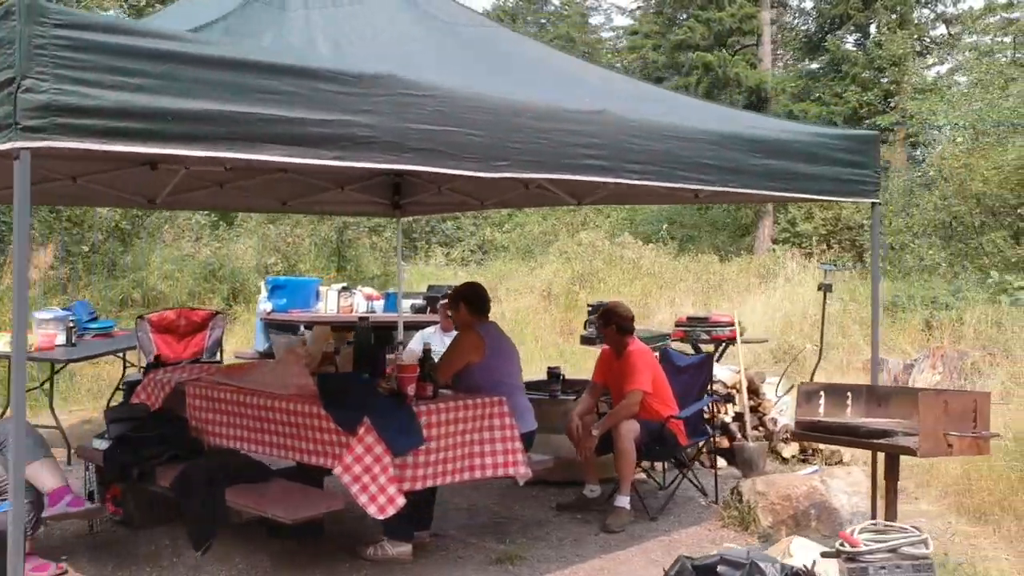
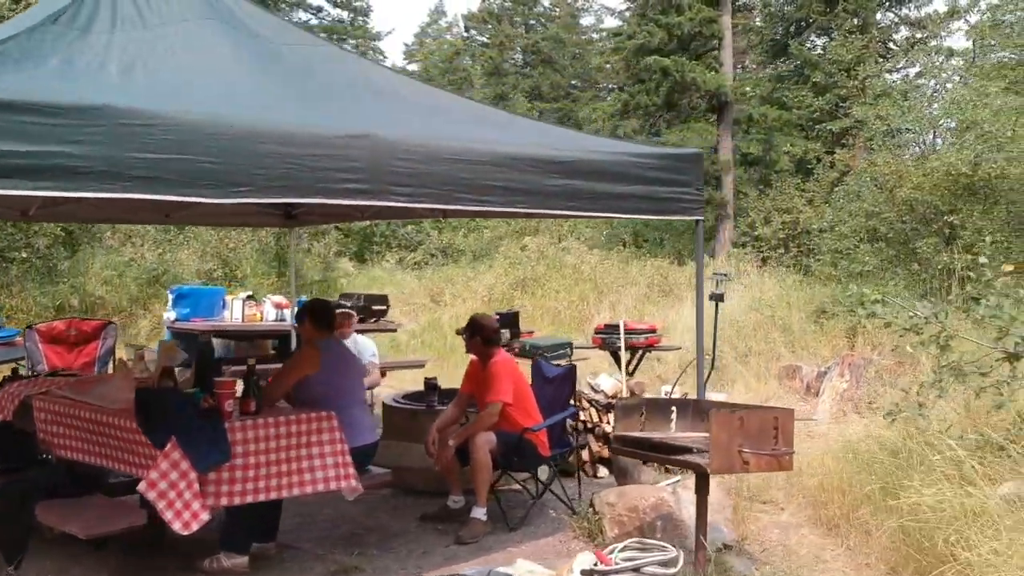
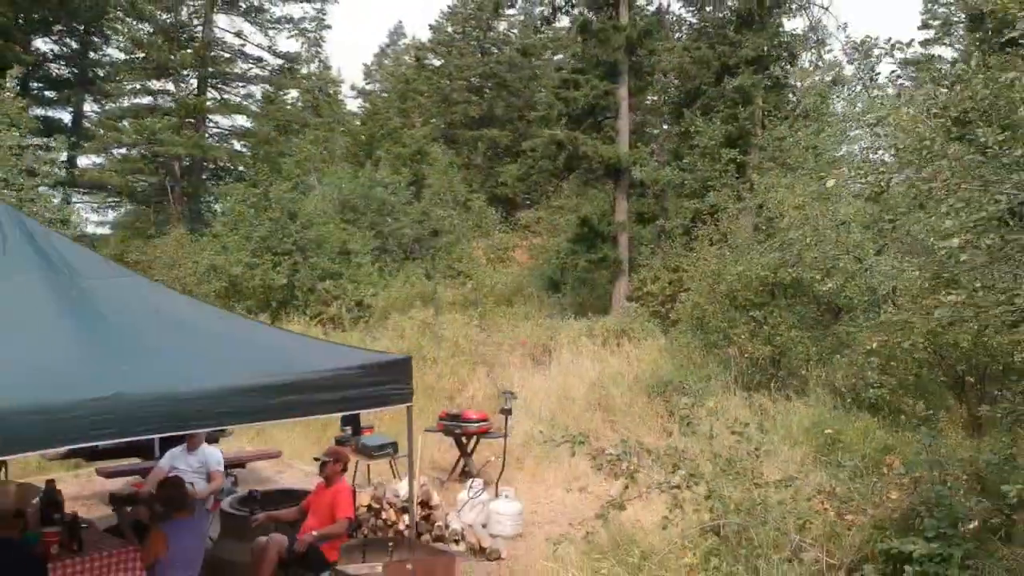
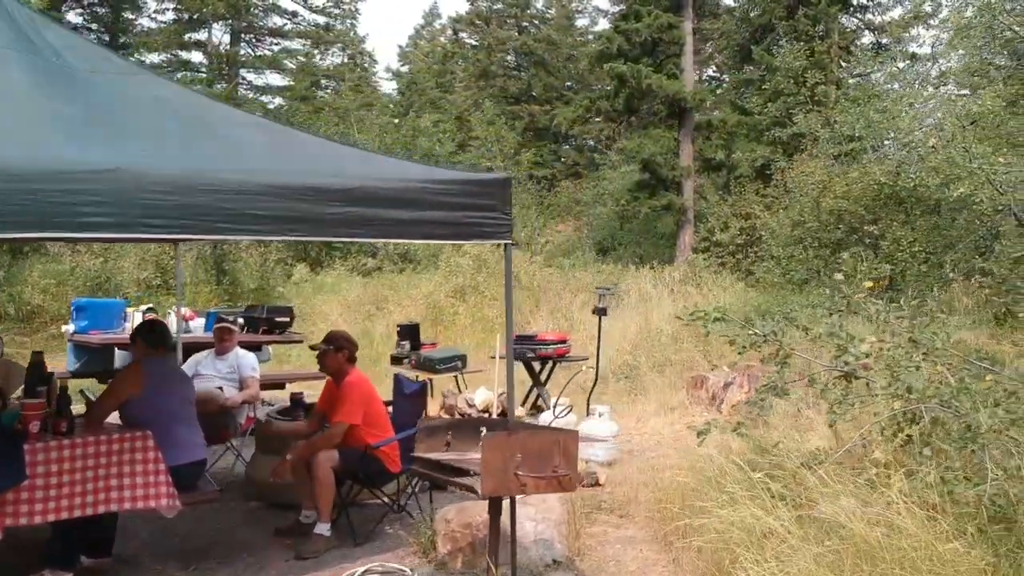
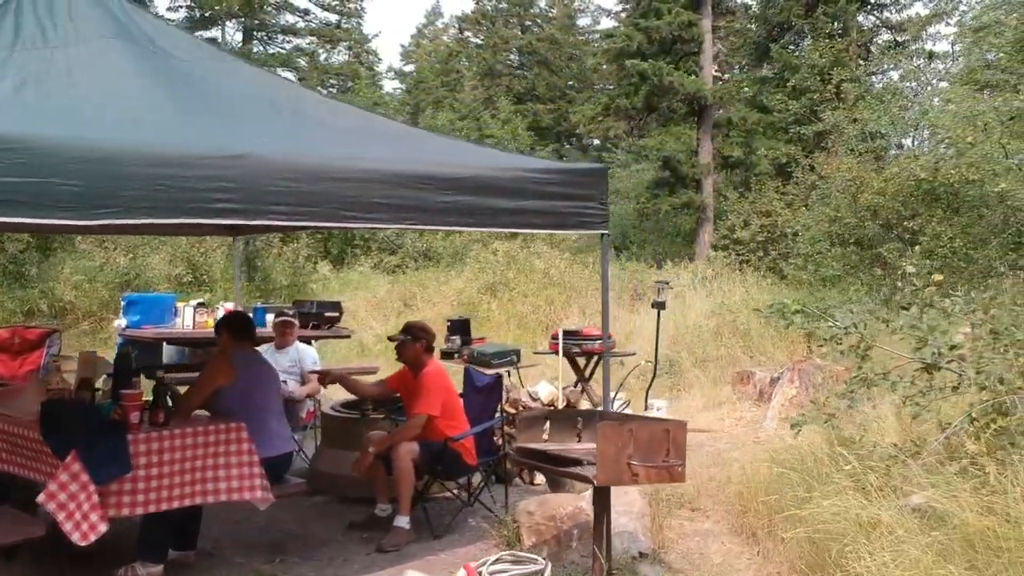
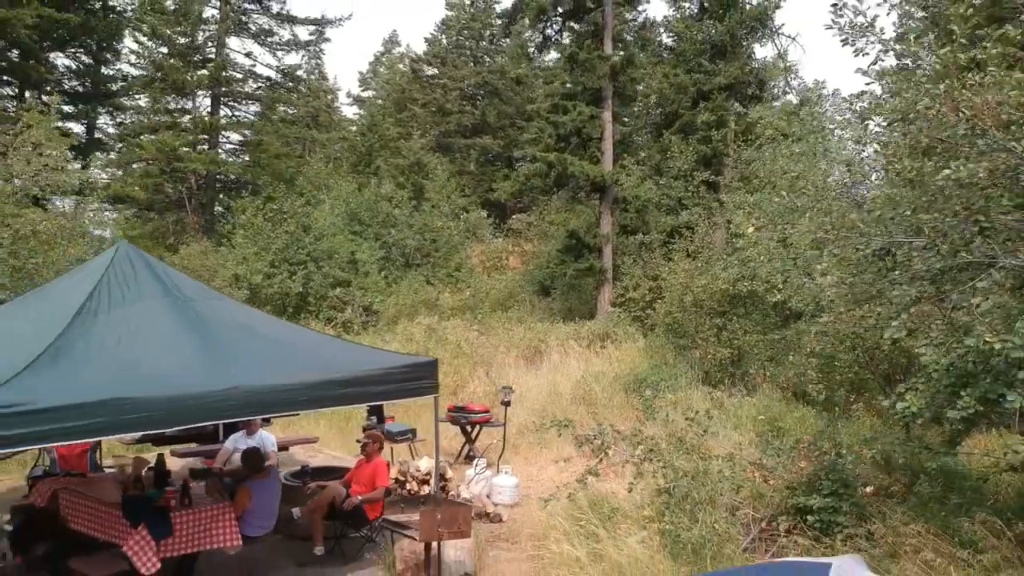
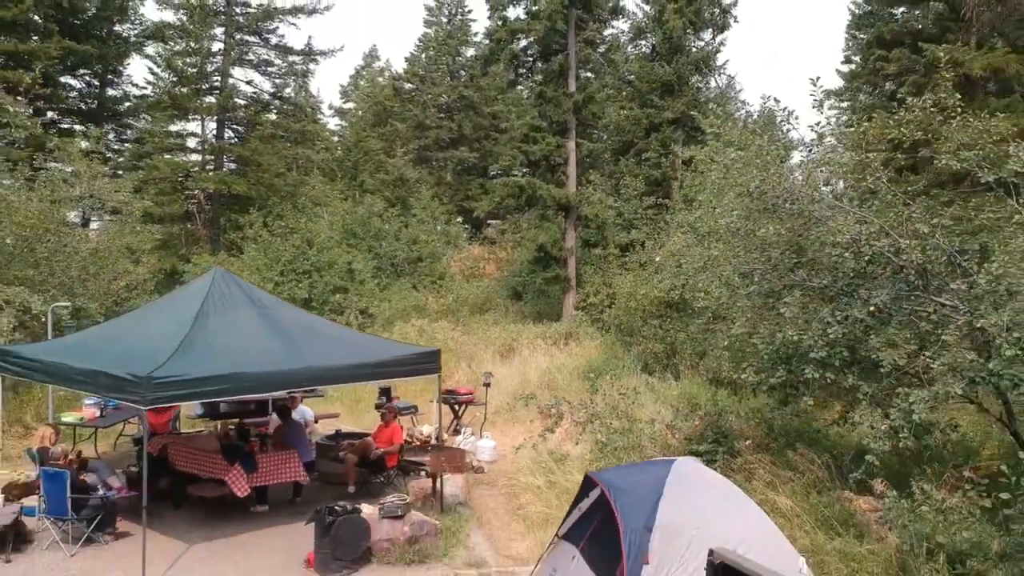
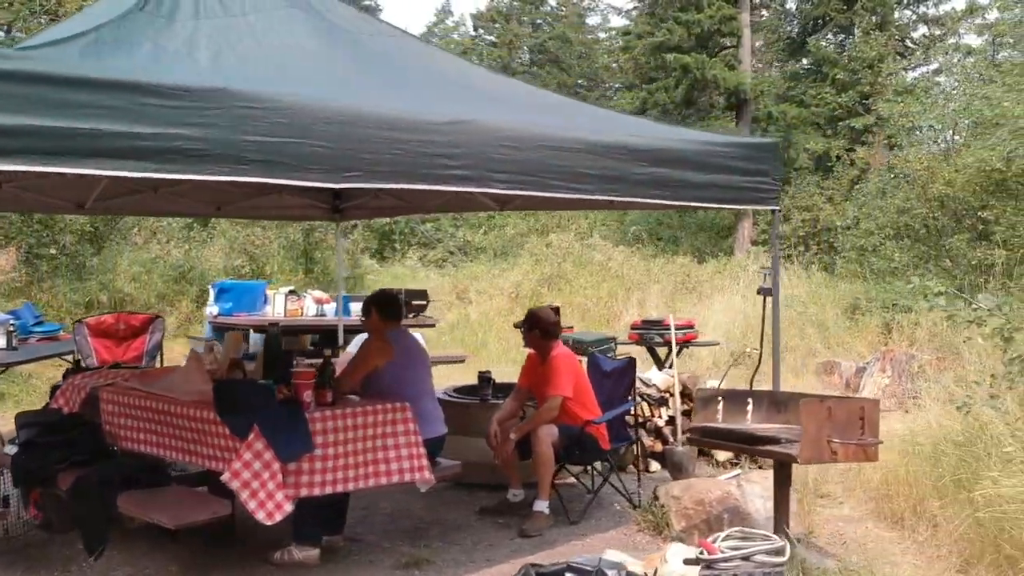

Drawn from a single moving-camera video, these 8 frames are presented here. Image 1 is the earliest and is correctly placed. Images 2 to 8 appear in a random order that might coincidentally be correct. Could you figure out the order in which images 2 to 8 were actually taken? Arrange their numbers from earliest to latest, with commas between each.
8, 2, 5, 4, 3, 6, 7
